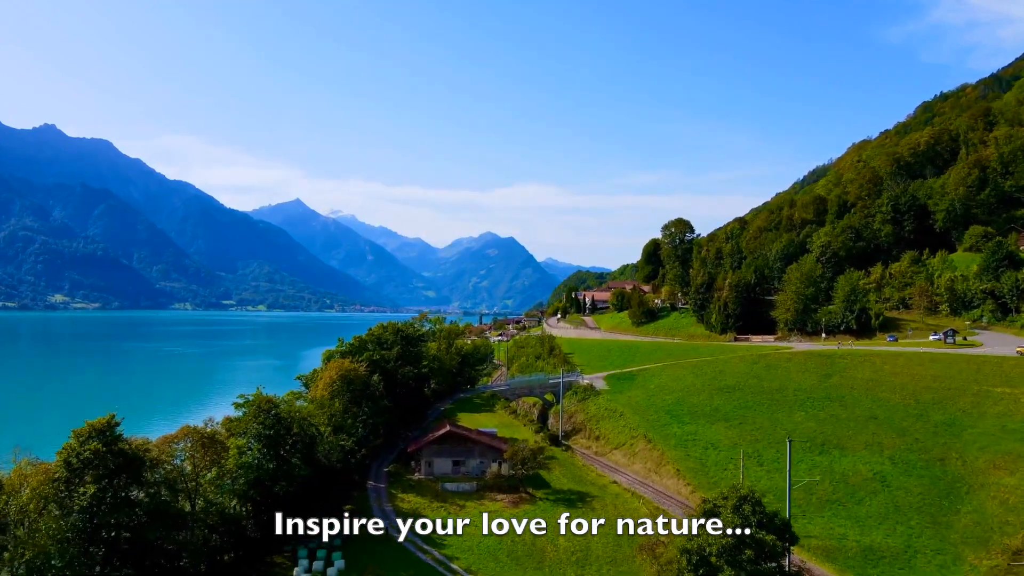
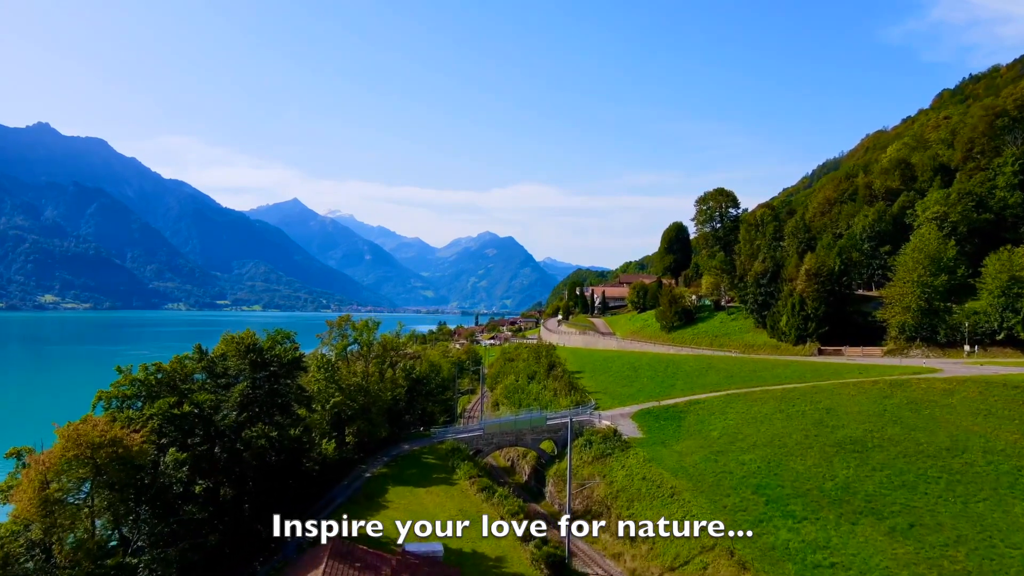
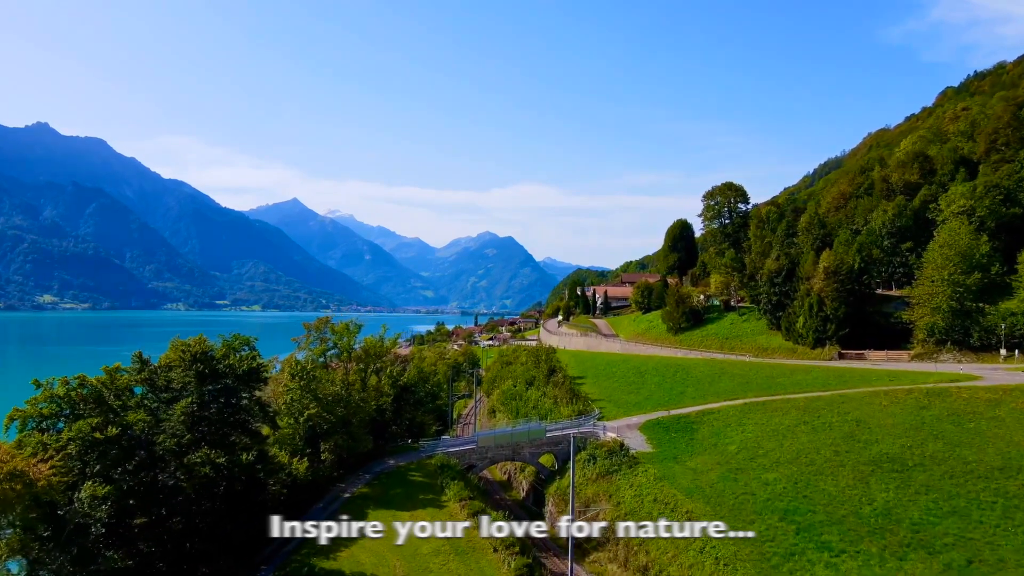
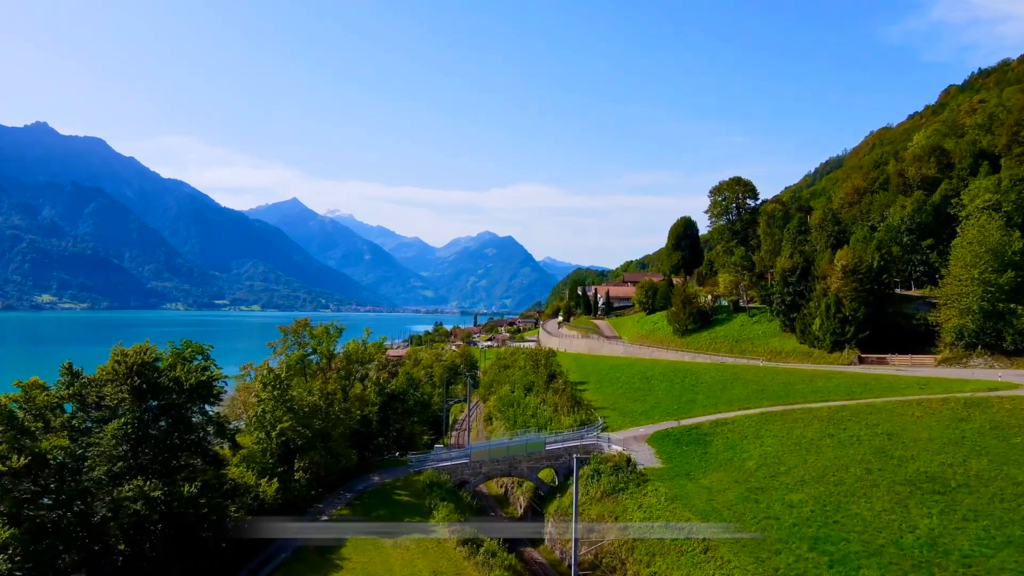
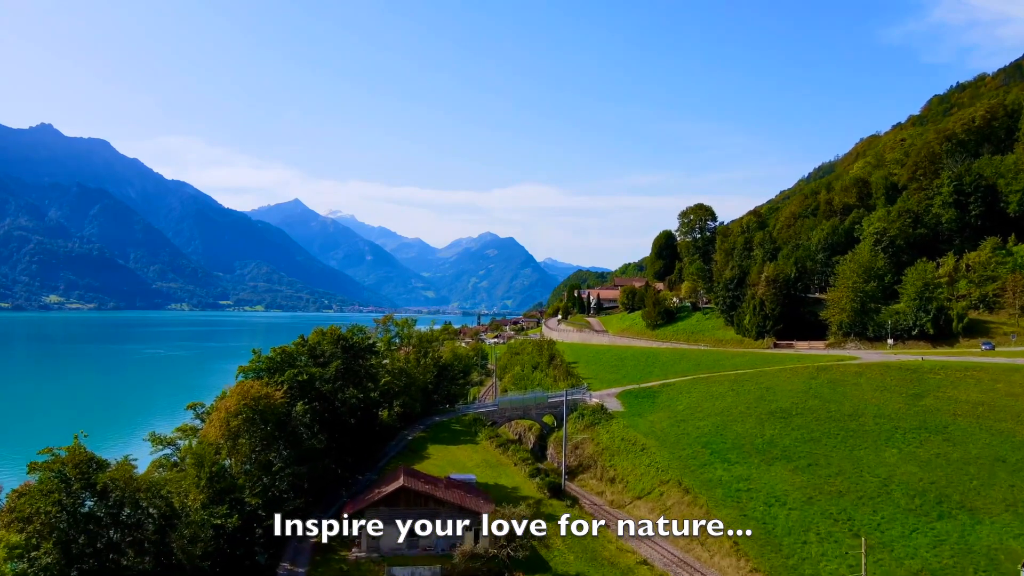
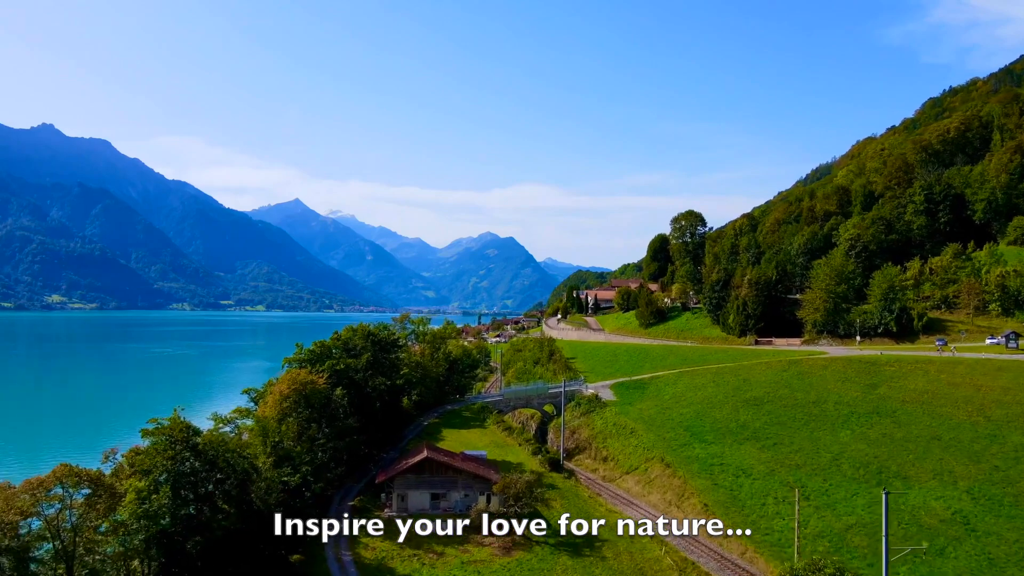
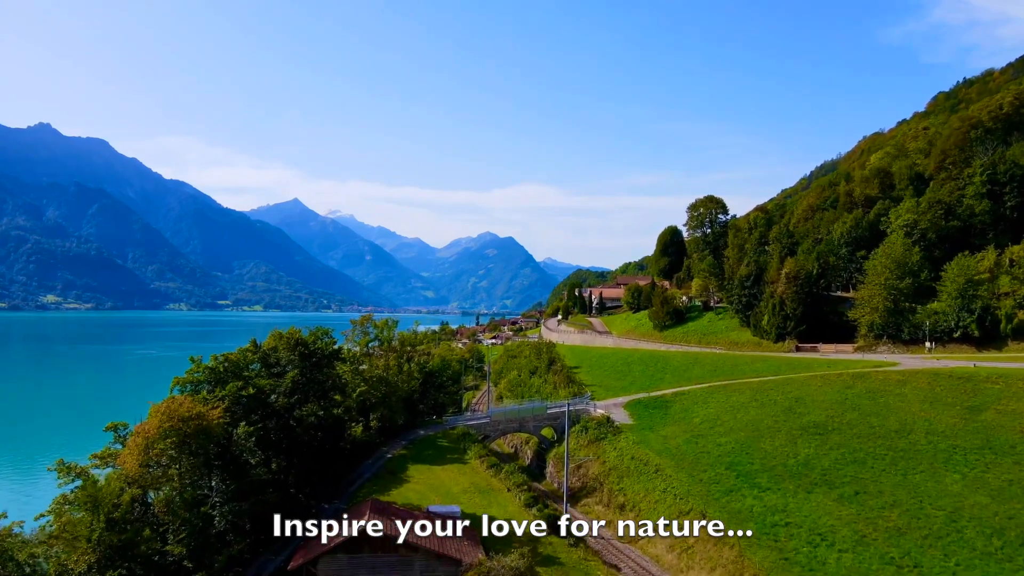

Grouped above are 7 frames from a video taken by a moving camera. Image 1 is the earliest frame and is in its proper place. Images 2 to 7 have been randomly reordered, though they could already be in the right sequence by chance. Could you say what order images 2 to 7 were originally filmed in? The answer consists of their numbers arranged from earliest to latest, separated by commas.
6, 5, 7, 2, 3, 4
